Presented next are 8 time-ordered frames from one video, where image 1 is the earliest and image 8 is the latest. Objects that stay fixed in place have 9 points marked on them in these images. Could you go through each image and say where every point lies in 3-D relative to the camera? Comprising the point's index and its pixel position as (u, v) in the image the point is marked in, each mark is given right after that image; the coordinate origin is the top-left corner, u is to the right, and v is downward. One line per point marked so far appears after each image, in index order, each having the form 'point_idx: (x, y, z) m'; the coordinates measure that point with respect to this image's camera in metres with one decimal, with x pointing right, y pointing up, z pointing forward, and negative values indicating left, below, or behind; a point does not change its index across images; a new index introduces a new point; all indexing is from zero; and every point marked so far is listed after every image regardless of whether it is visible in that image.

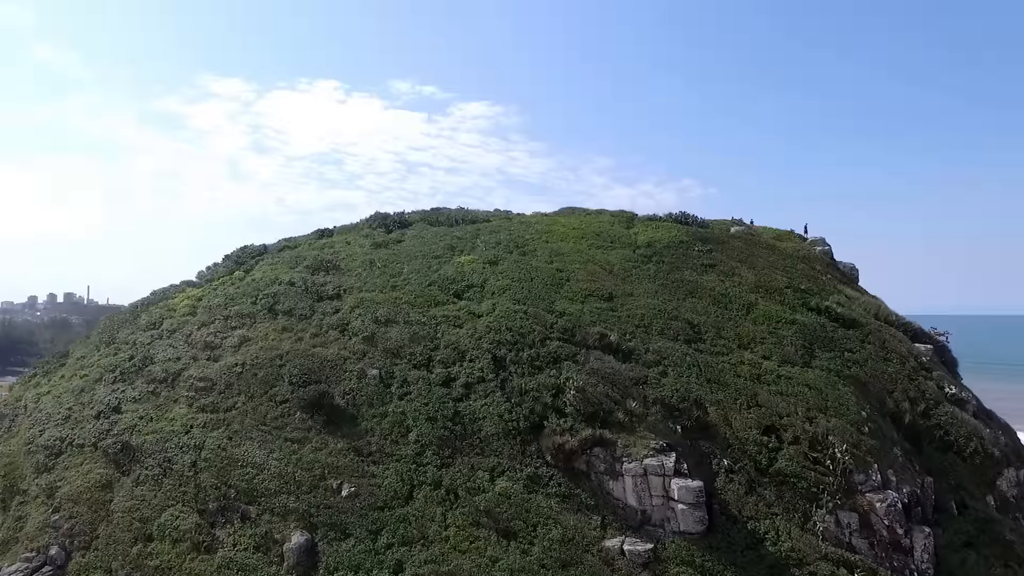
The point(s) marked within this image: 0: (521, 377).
0: (+0.2, -2.5, +16.1) m
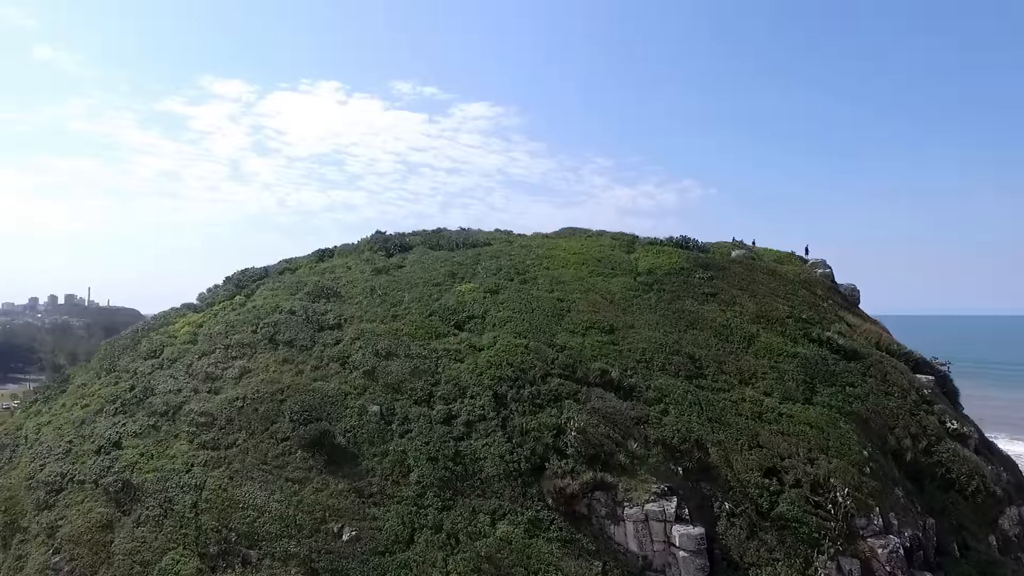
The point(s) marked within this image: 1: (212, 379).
0: (+0.3, -3.7, +16.1) m
1: (-10.6, -3.2, +19.8) m
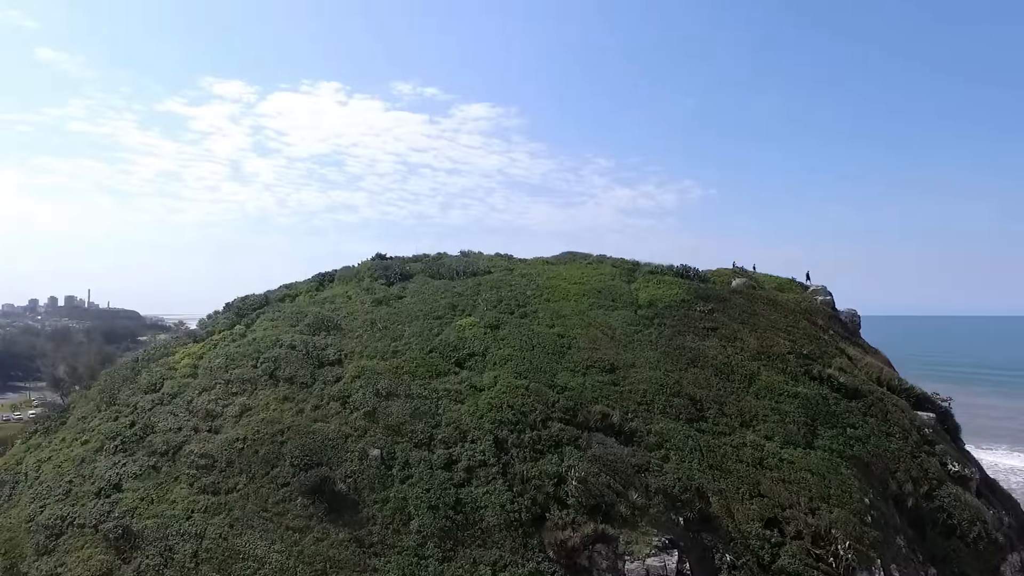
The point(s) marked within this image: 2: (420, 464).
0: (+0.3, -5.0, +16.0) m
1: (-10.5, -4.5, +19.8) m
2: (-2.7, -5.2, +16.6) m
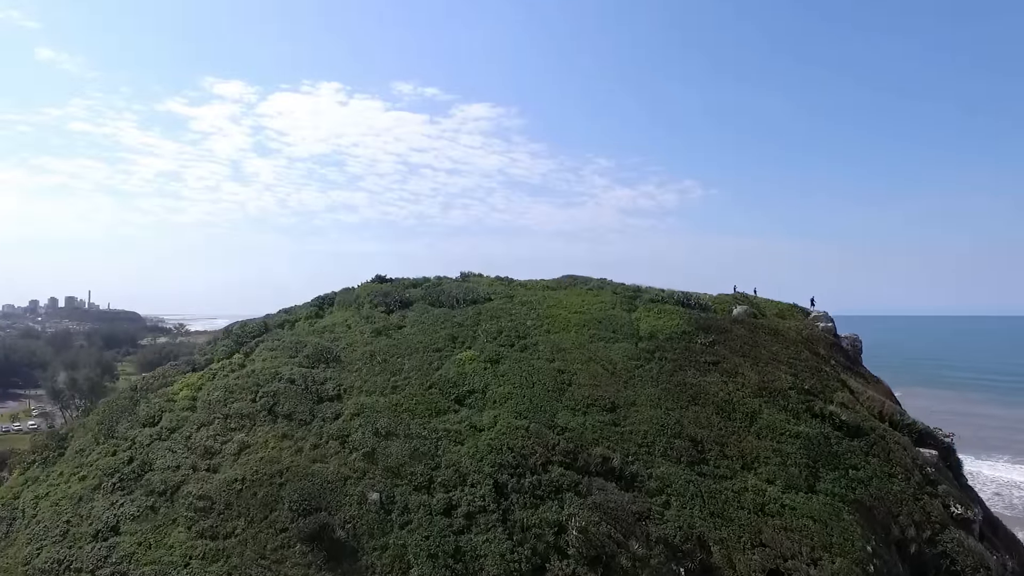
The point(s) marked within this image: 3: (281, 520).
0: (+0.3, -6.3, +15.9) m
1: (-10.5, -5.8, +19.7) m
2: (-2.7, -6.5, +16.5) m
3: (-6.8, -6.9, +16.6) m
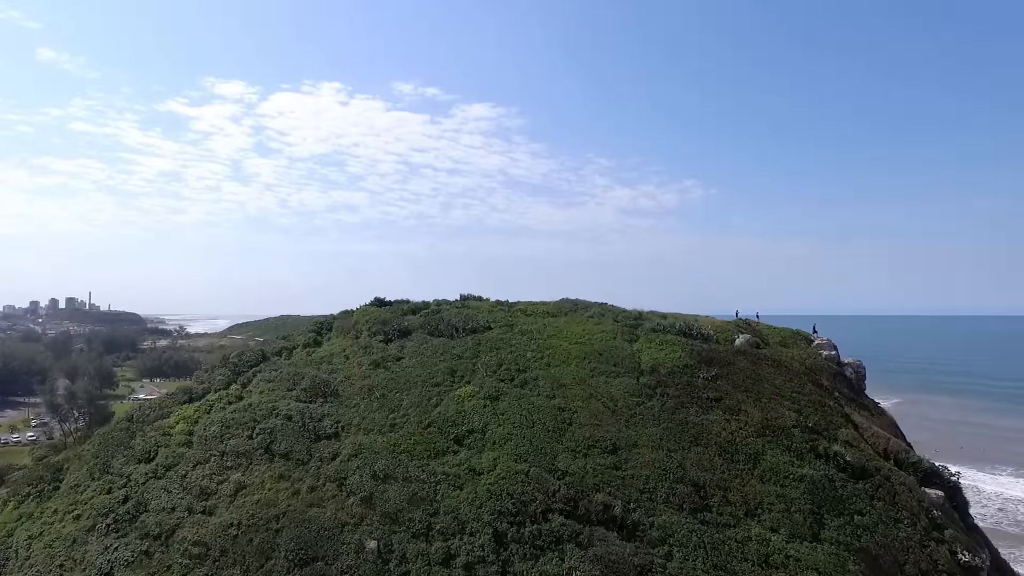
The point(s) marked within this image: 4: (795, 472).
0: (+0.3, -7.6, +15.7) m
1: (-10.5, -7.2, +19.4) m
2: (-2.7, -7.8, +16.2) m
3: (-6.8, -8.2, +16.3) m
4: (+9.3, -6.1, +18.5) m
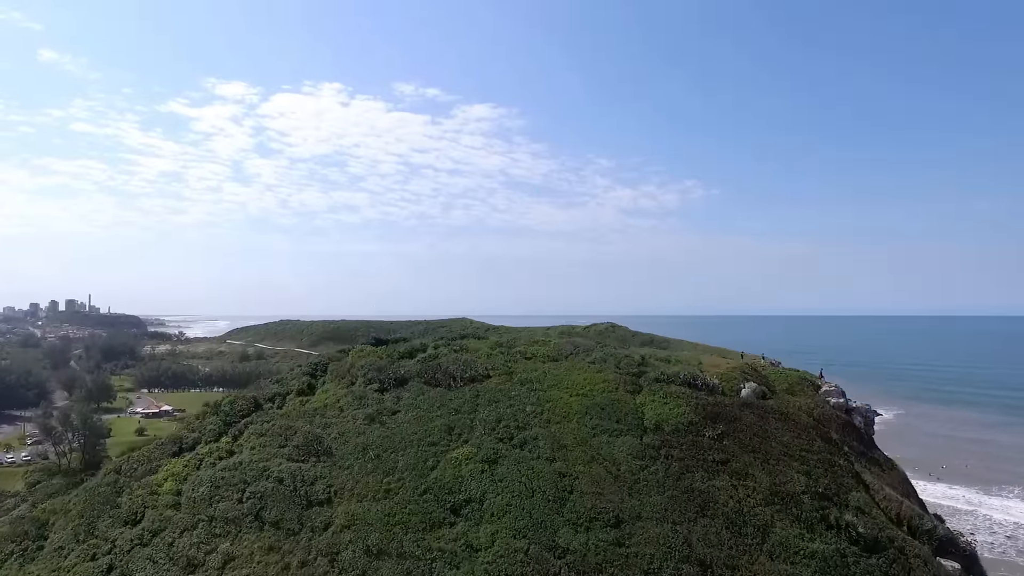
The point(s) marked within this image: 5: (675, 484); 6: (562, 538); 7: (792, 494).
0: (+0.2, -9.7, +14.9) m
1: (-10.6, -9.3, +18.7) m
2: (-2.7, -9.9, +15.5) m
3: (-6.9, -10.3, +15.6) m
4: (+9.3, -8.2, +17.8) m
5: (+5.6, -6.8, +19.4) m
6: (+1.5, -7.7, +17.5) m
7: (+9.7, -7.2, +19.6) m
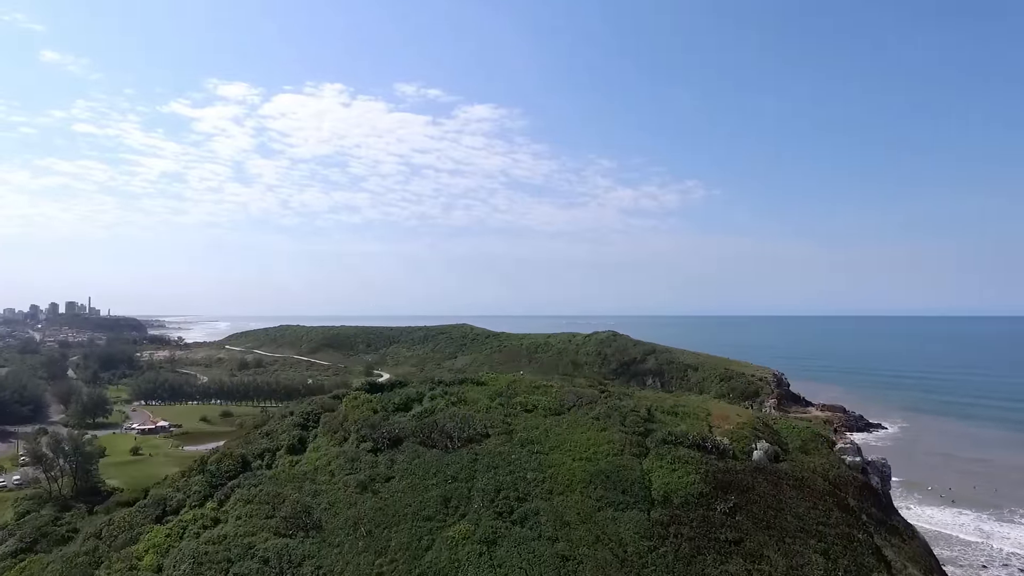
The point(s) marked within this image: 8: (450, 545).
0: (+0.2, -12.1, +13.7) m
1: (-10.6, -11.7, +17.5) m
2: (-2.8, -12.3, +14.3) m
3: (-6.9, -12.7, +14.4) m
4: (+9.3, -10.5, +16.6) m
5: (+5.6, -9.1, +18.2) m
6: (+1.5, -10.1, +16.3) m
7: (+9.7, -9.5, +18.4) m
8: (-2.1, -8.7, +19.2) m
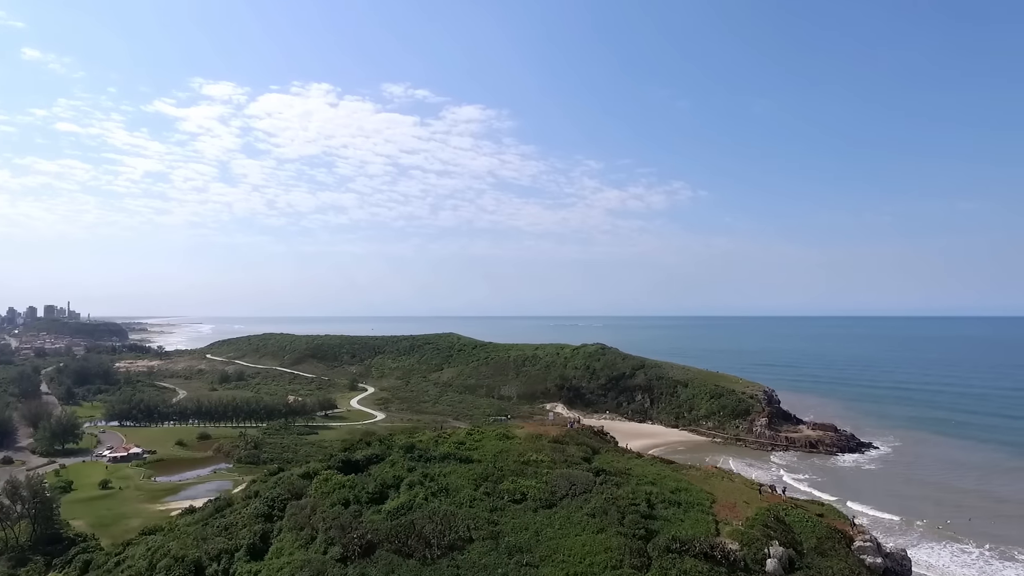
0: (0.0, -15.4, +11.1) m
1: (-11.0, -15.0, +14.7) m
2: (-3.1, -15.6, +11.6) m
3: (-7.2, -16.0, +11.7) m
4: (+8.9, -13.9, +14.2) m
5: (+5.2, -12.5, +15.8) m
6: (+1.2, -13.5, +13.7) m
7: (+9.3, -12.9, +16.0) m
8: (-2.5, -12.1, +16.6) m
